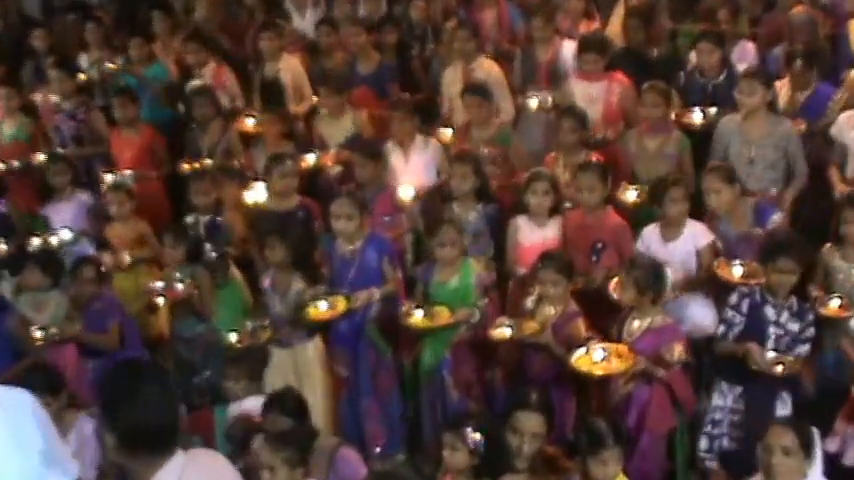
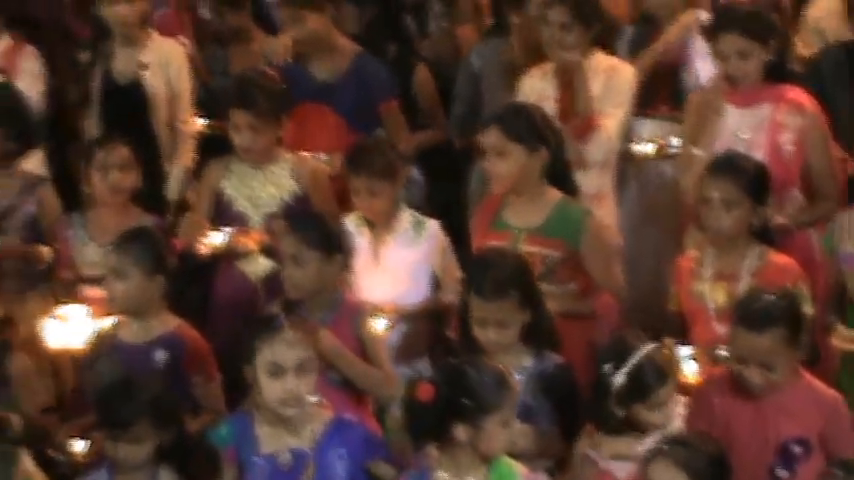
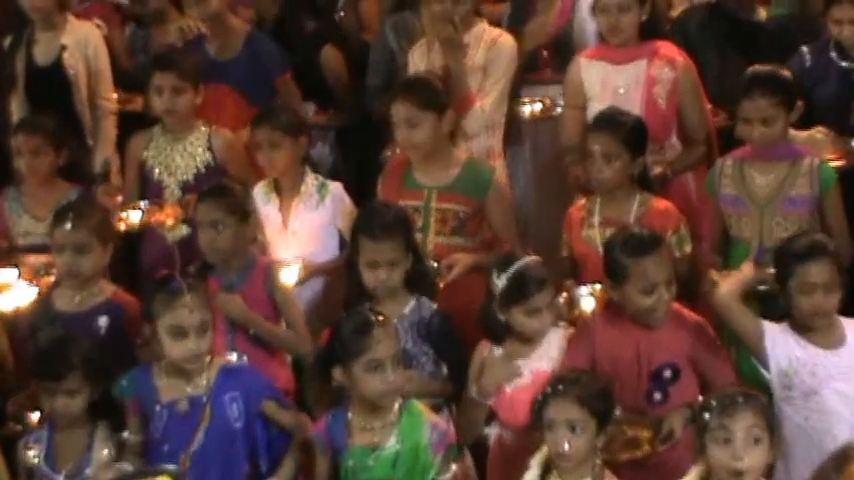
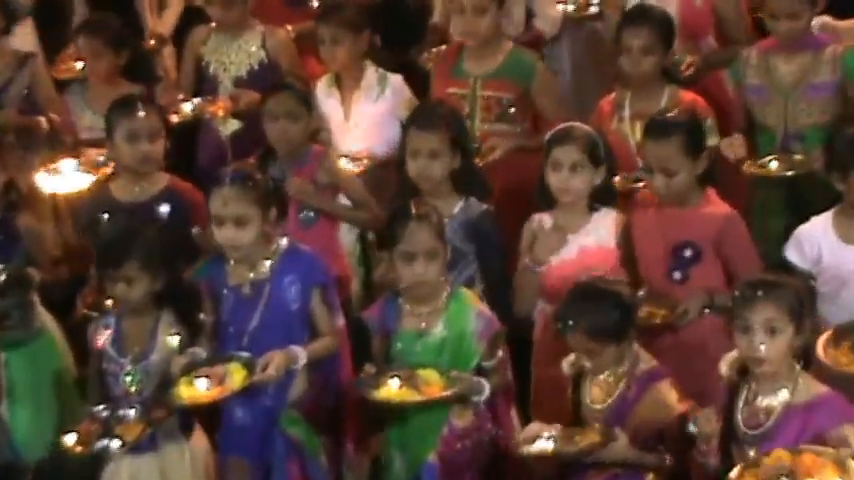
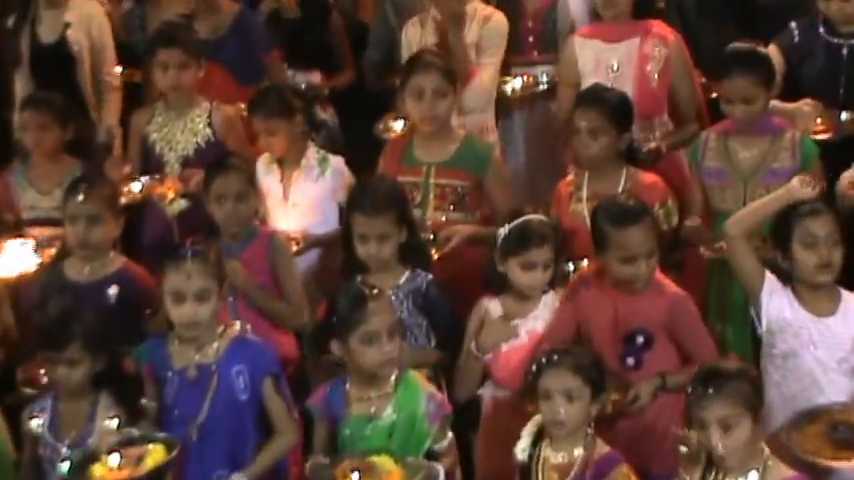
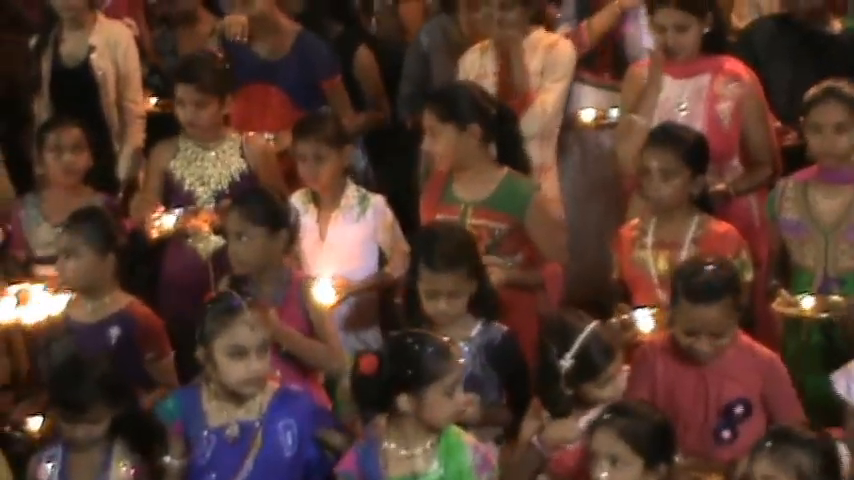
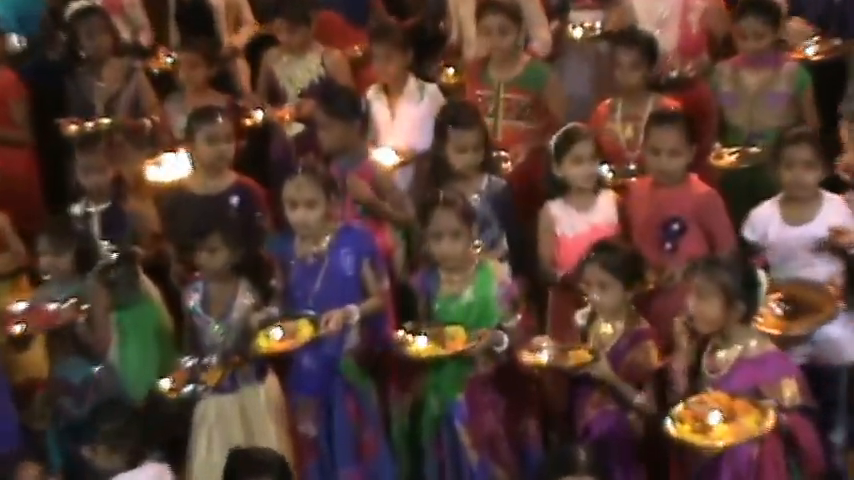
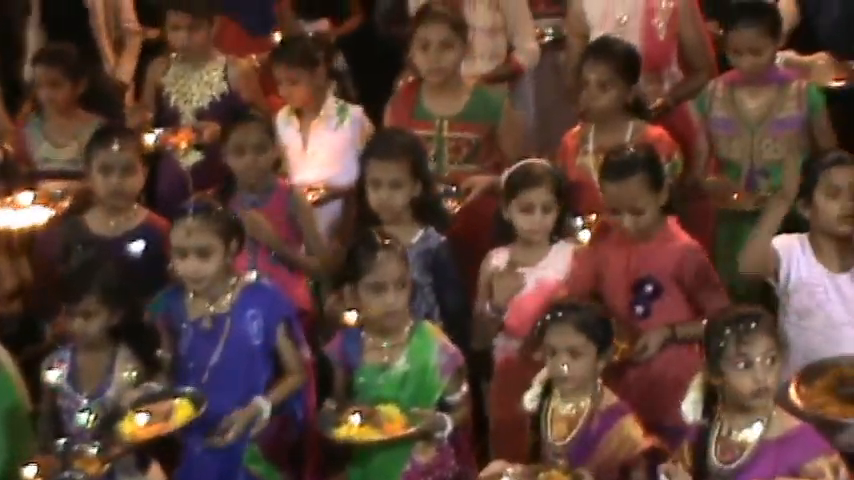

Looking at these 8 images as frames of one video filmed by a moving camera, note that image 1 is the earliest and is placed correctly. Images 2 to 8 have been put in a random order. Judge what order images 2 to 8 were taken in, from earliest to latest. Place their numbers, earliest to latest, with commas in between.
7, 4, 8, 5, 3, 6, 2
